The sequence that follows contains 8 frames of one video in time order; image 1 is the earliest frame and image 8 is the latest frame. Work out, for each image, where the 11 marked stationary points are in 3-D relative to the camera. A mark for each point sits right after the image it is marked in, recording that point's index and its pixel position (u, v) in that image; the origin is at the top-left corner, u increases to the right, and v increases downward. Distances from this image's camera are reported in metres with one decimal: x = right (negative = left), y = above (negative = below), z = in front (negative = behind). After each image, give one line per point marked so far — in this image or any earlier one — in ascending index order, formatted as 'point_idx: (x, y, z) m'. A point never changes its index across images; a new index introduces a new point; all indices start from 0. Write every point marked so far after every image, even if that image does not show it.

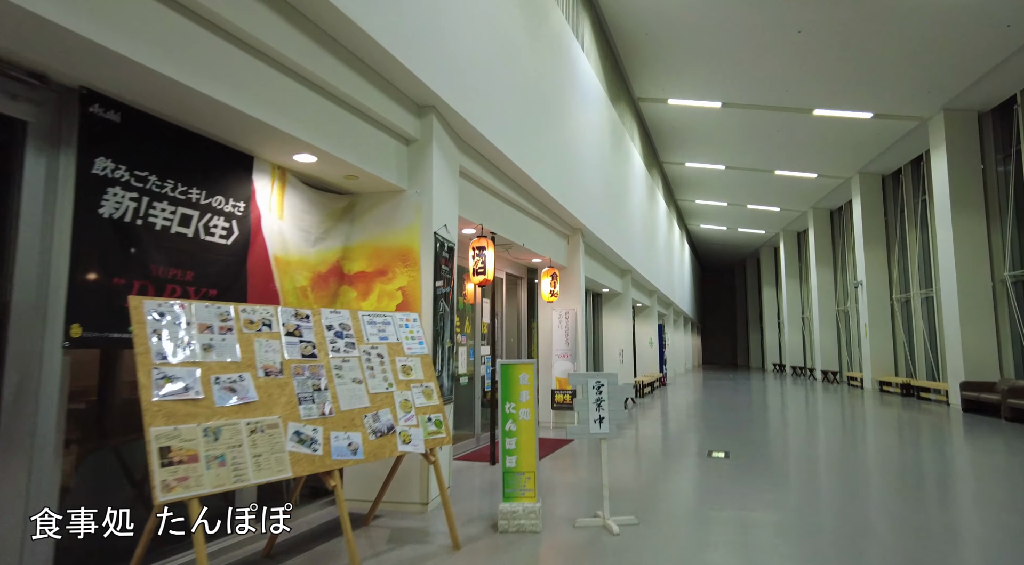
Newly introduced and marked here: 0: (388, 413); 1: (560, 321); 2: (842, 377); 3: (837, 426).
0: (-0.7, -0.7, +3.4) m
1: (+0.6, -0.5, +8.4) m
2: (+9.5, -2.7, +18.3) m
3: (+5.0, -2.2, +9.8) m
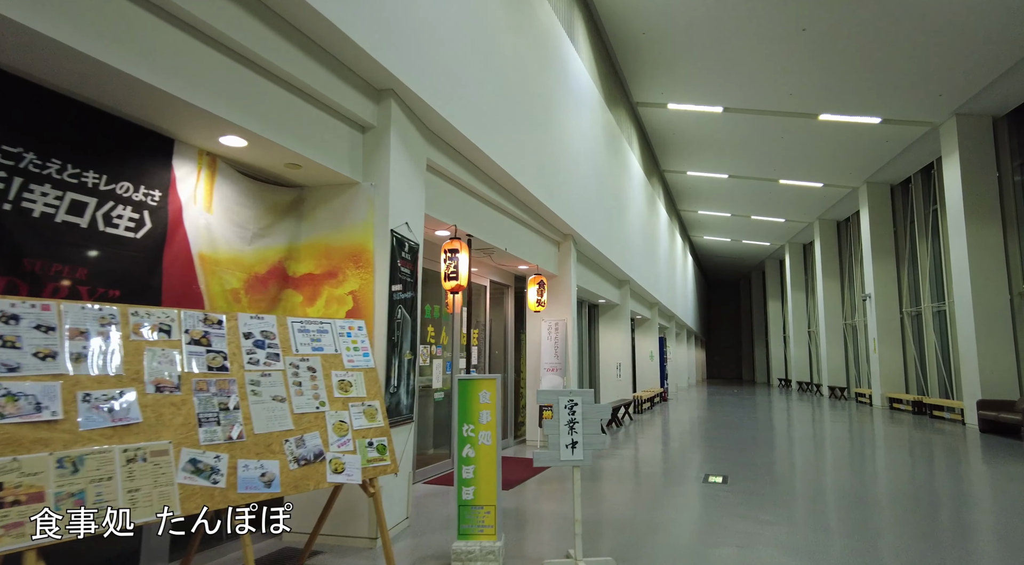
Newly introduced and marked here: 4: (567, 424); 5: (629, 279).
0: (-0.9, -0.7, +2.9) m
1: (+0.5, -0.6, +7.9) m
2: (+9.4, -3.1, +17.7) m
3: (+4.8, -2.4, +9.2) m
4: (+0.3, -0.8, +3.5) m
5: (+2.3, +0.1, +12.3) m
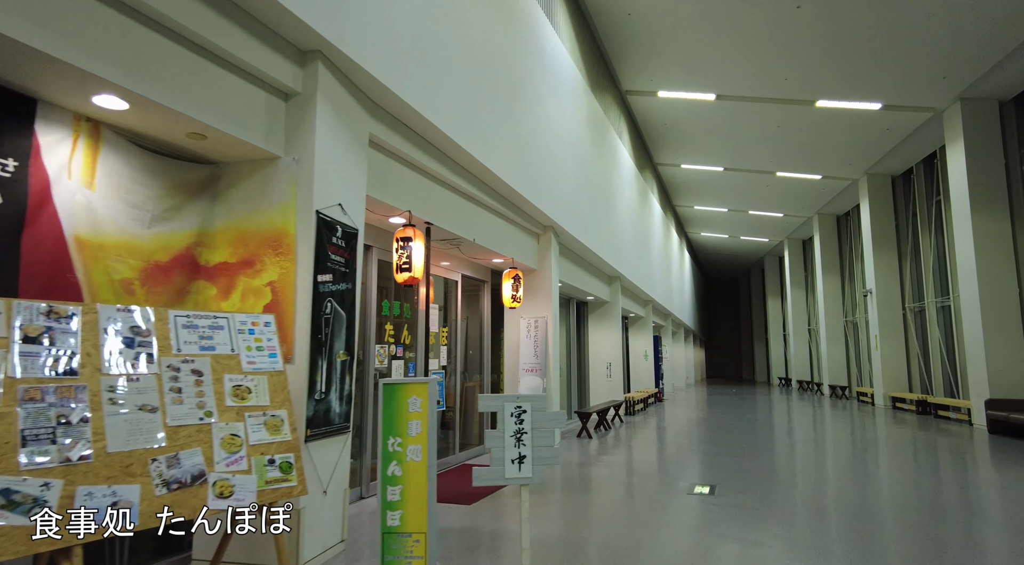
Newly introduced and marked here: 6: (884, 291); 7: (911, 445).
0: (-1.2, -0.6, +2.4) m
1: (+0.2, -0.6, +7.4) m
2: (+9.2, -3.0, +17.2) m
3: (+4.5, -2.3, +8.7) m
4: (0.0, -0.7, +3.0) m
5: (+2.0, +0.1, +11.7) m
6: (+7.9, -0.2, +13.5) m
7: (+5.6, -2.3, +8.9) m
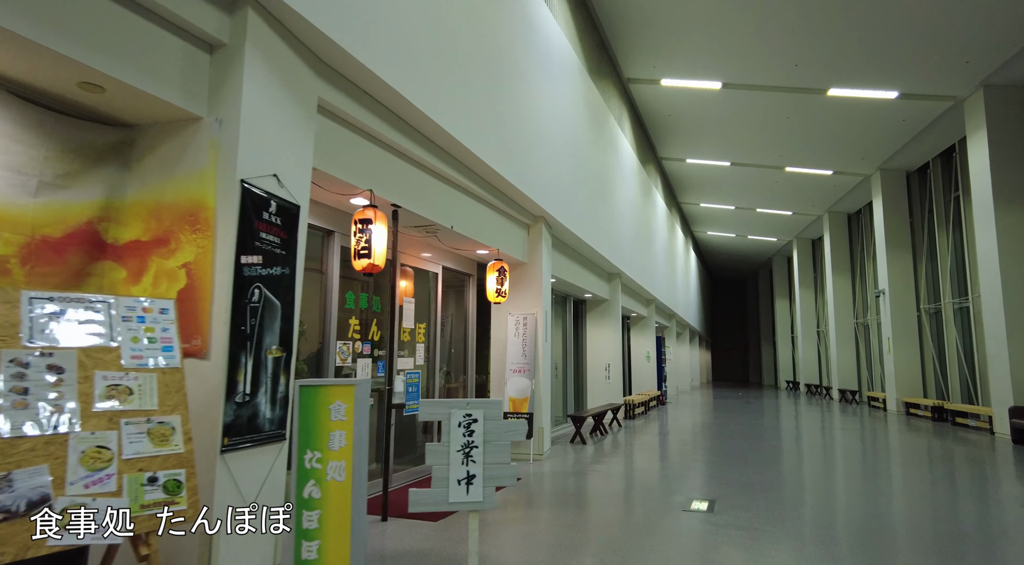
0: (-1.4, -0.6, +1.9) m
1: (0.0, -0.5, +6.9) m
2: (+9.1, -3.0, +16.6) m
3: (+4.4, -2.2, +8.1) m
4: (-0.2, -0.6, +2.5) m
5: (+1.9, +0.2, +11.2) m
6: (+7.8, -0.2, +12.9) m
7: (+5.5, -2.2, +8.3) m
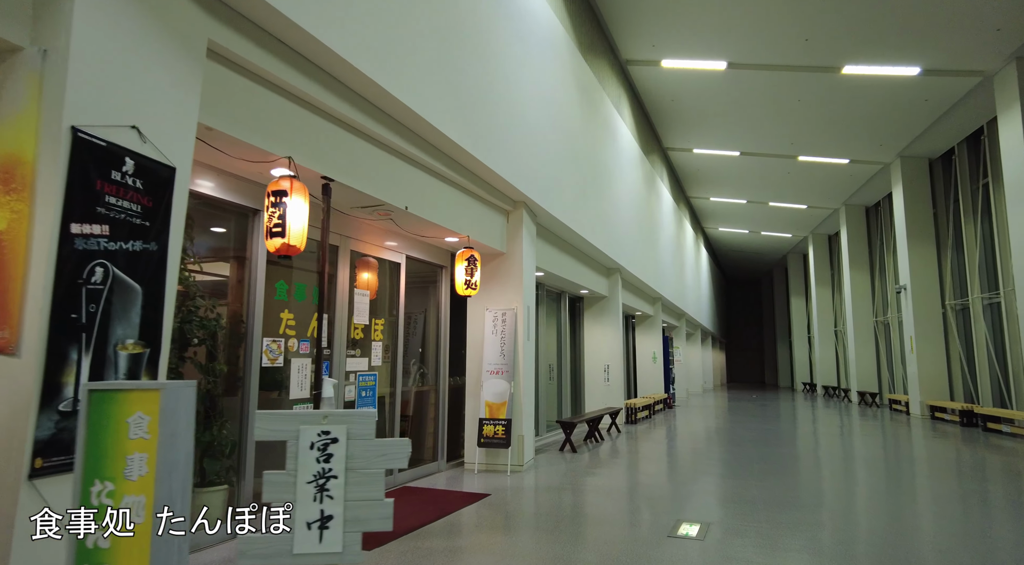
0: (-1.7, -0.5, +1.3) m
1: (-0.2, -0.4, +6.2) m
2: (+9.2, -2.9, +15.7) m
3: (+4.2, -2.1, +7.3) m
4: (-0.5, -0.6, +1.8) m
5: (+1.8, +0.2, +10.5) m
6: (+7.7, -0.1, +12.0) m
7: (+5.3, -2.1, +7.5) m
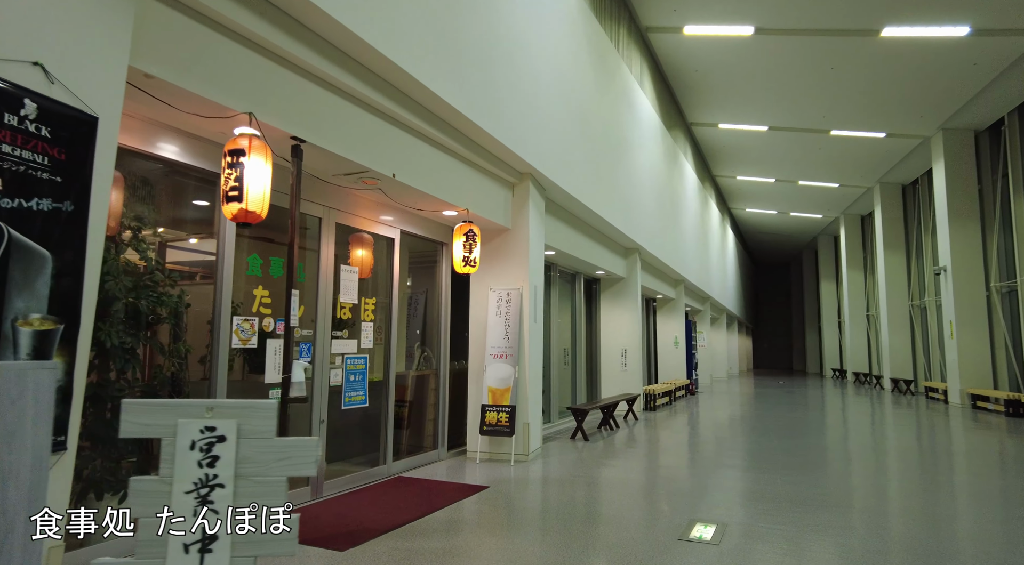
0: (-1.9, -0.4, +0.9) m
1: (-0.1, -0.2, +5.8) m
2: (+9.6, -2.5, +14.9) m
3: (+4.3, -1.9, +6.8) m
4: (-0.7, -0.5, +1.4) m
5: (+2.0, +0.5, +10.0) m
6: (+8.0, +0.3, +11.3) m
7: (+5.4, -1.9, +7.0) m
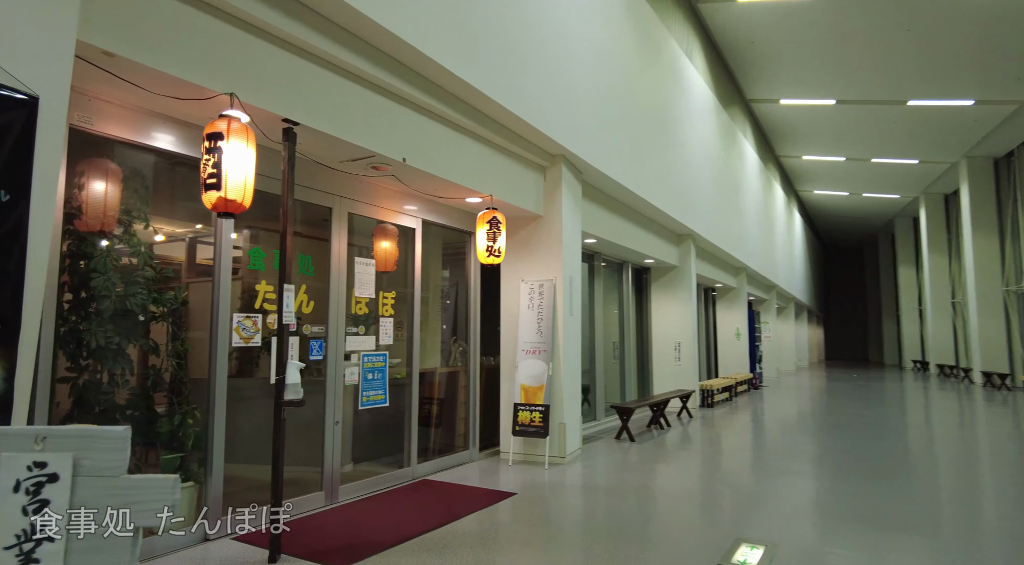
0: (-2.0, -0.4, +0.8) m
1: (+0.2, -0.1, +5.5) m
2: (+10.7, -2.1, +13.6) m
3: (+4.7, -1.8, +6.0) m
4: (-0.8, -0.4, +1.1) m
5: (+2.7, +0.7, +9.4) m
6: (+8.8, +0.5, +10.1) m
7: (+5.8, -1.7, +6.1) m
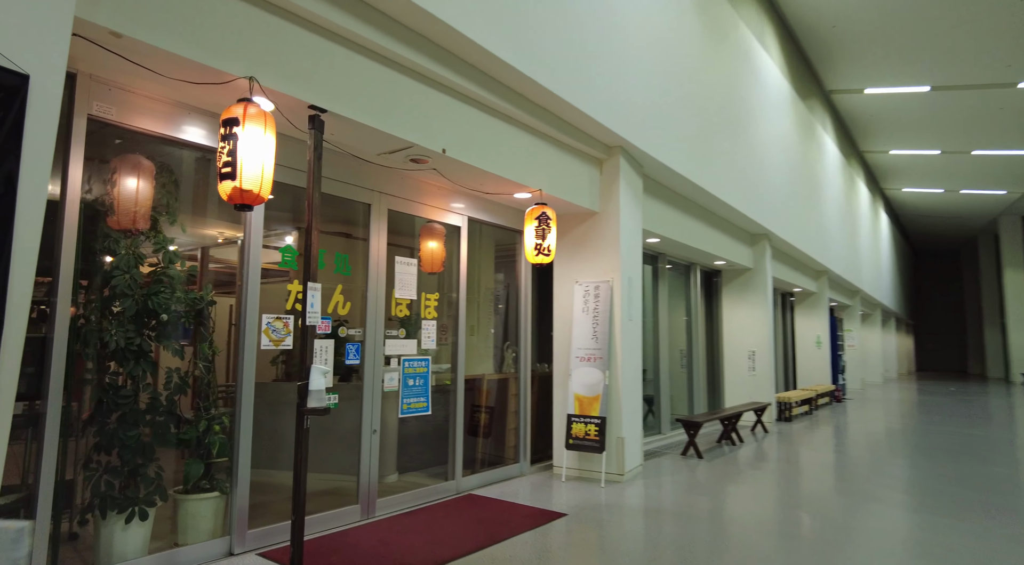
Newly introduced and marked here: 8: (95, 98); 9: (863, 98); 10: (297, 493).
0: (-2.1, -0.4, +0.6) m
1: (+0.6, -0.2, +5.1) m
2: (+12.0, -2.2, +12.0) m
3: (+5.2, -1.8, +5.1) m
4: (-0.8, -0.4, +0.9) m
5: (+3.5, +0.7, +8.7) m
6: (+9.7, +0.5, +8.8) m
7: (+6.2, -1.8, +5.1) m
8: (-1.9, +0.8, +2.8) m
9: (+6.4, +3.4, +11.6) m
10: (-0.9, -0.9, +2.8) m
